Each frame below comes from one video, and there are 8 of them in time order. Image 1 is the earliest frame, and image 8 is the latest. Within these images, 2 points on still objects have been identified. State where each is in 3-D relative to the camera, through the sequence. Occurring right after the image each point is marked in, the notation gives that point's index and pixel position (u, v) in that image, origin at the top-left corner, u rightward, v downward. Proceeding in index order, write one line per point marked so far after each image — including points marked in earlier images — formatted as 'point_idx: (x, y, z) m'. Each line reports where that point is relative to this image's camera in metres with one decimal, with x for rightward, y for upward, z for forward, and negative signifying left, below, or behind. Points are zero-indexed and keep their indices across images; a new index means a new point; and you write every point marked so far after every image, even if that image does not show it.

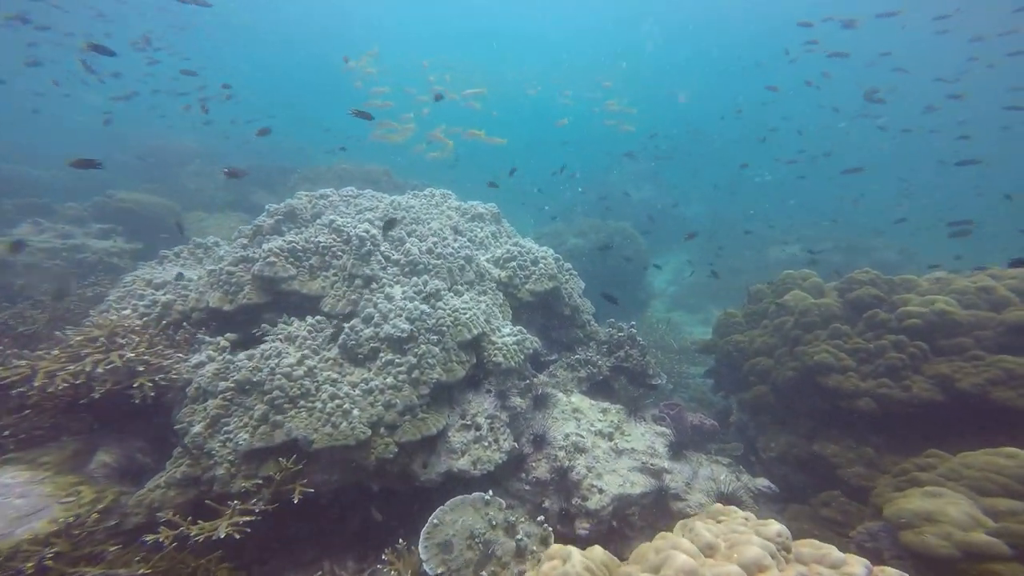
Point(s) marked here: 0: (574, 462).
0: (+1.1, -2.9, +6.2) m
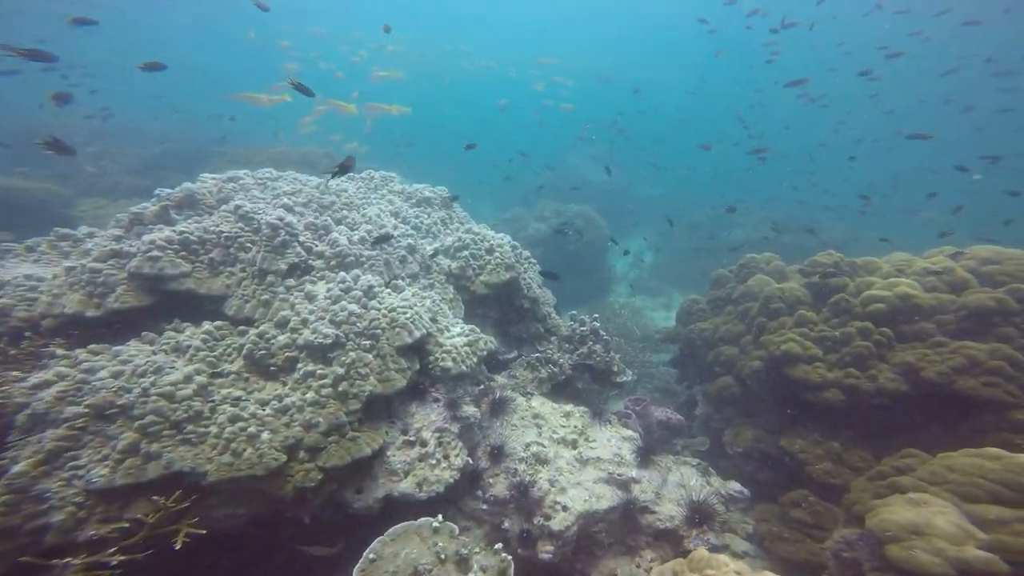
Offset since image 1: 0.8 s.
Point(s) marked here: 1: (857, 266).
0: (+0.4, -2.8, +5.5) m
1: (+6.5, +0.4, +6.8) m
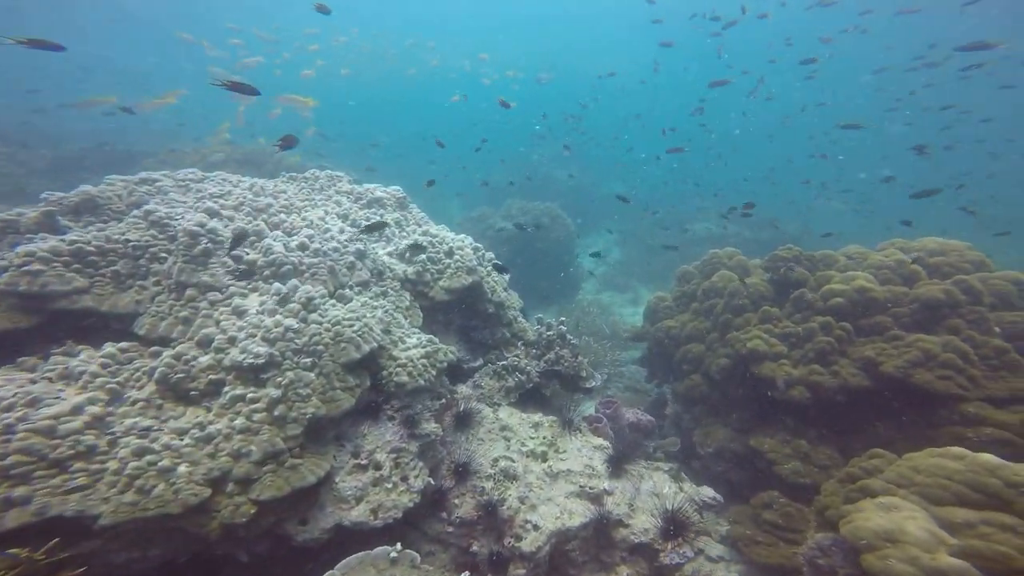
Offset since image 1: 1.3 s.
0: (-0.1, -2.9, +5.1) m
1: (+5.8, +0.5, +6.9) m
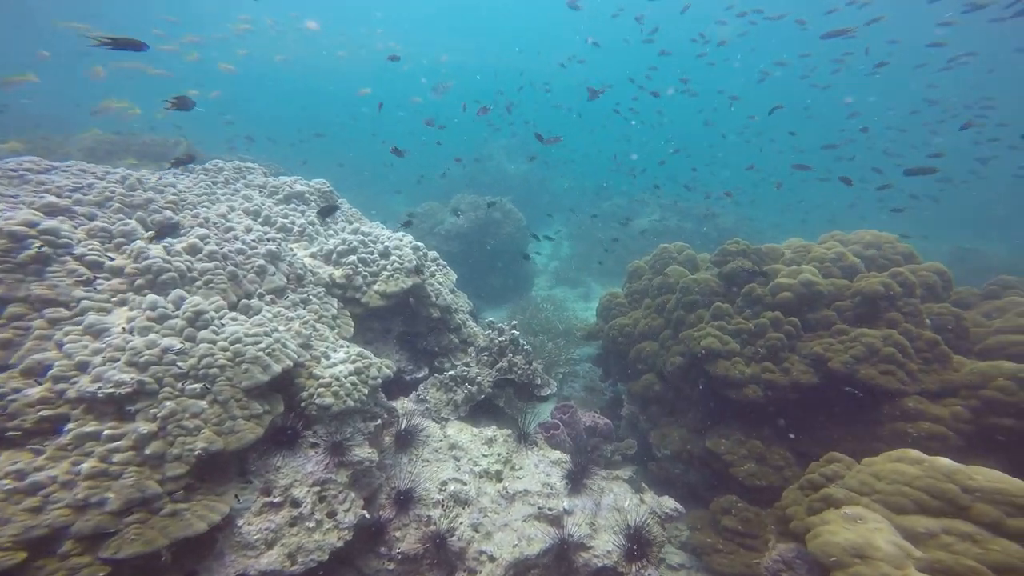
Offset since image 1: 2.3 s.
0: (-0.7, -3.0, +4.5) m
1: (+4.8, +0.6, +7.0) m
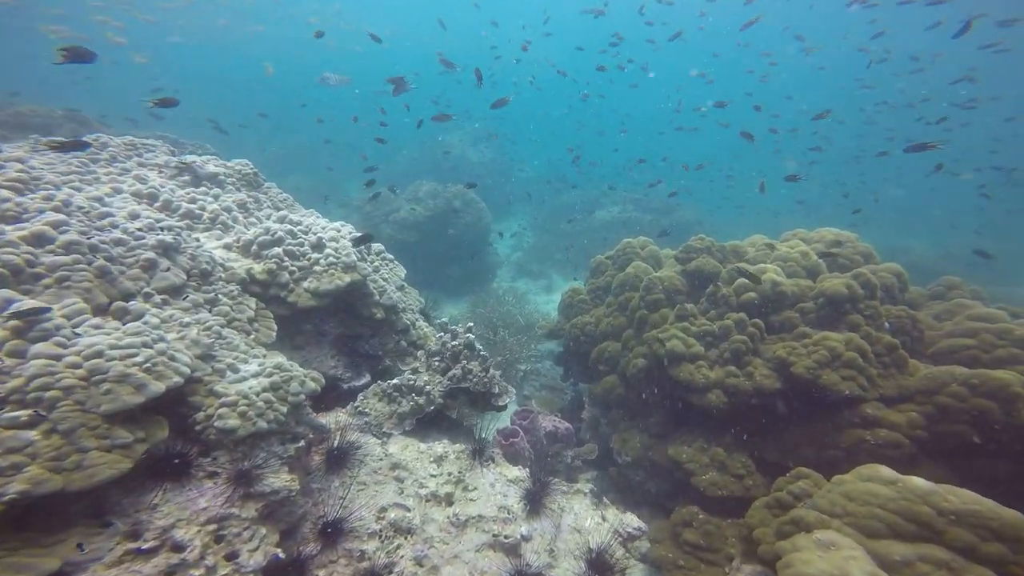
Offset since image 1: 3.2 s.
0: (-1.3, -3.0, +3.9) m
1: (+4.0, +0.6, +6.8) m
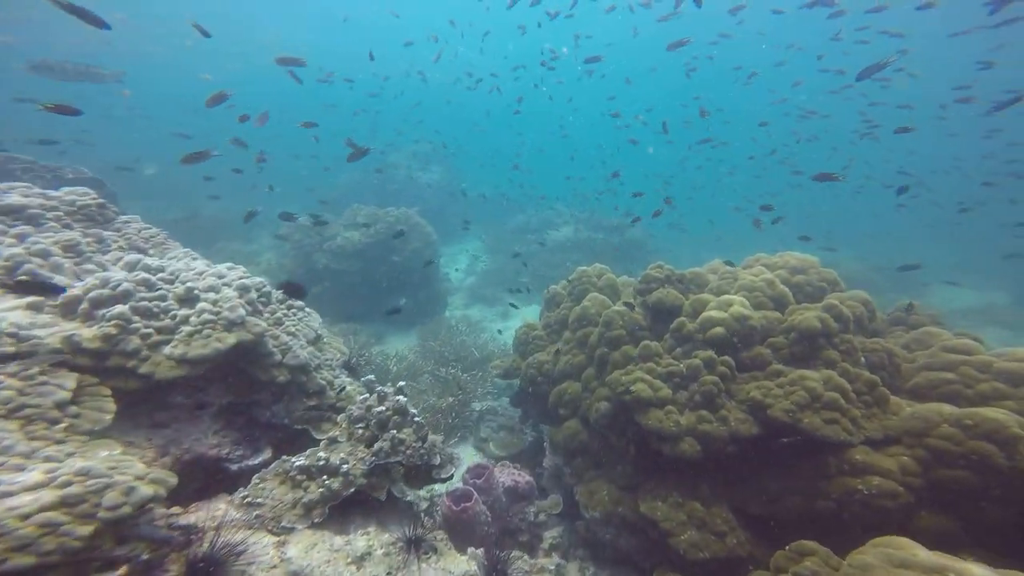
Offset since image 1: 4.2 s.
0: (-1.7, -3.6, +2.7) m
1: (+3.1, +0.1, +6.4) m
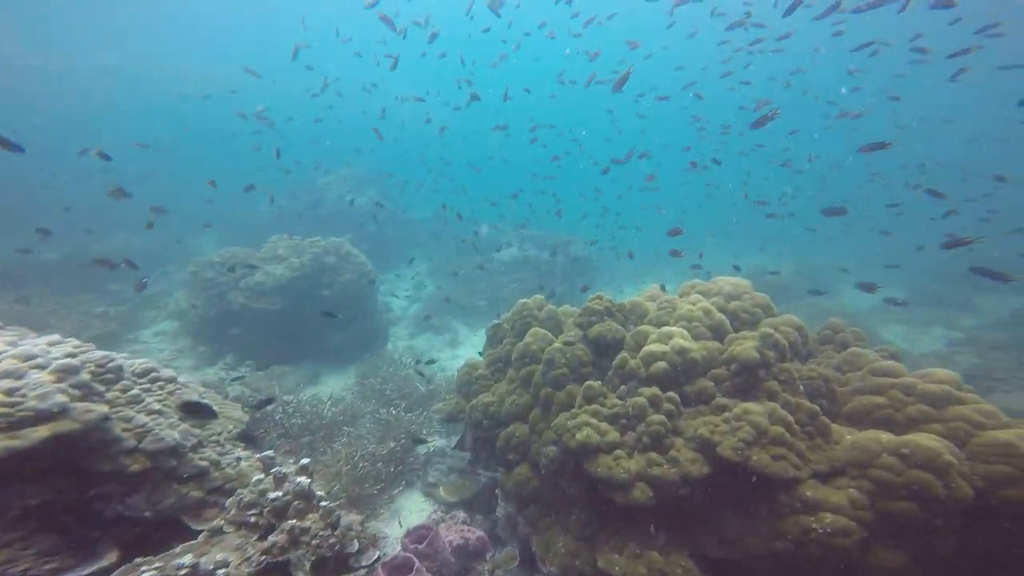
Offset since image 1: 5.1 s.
0: (-2.2, -4.2, +1.8) m
1: (+1.9, -0.4, +6.1) m
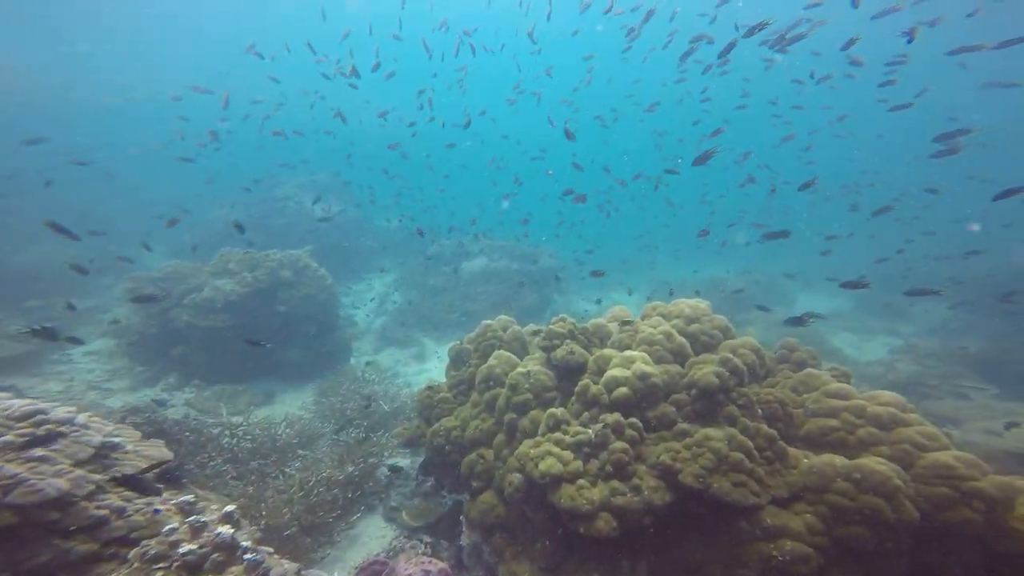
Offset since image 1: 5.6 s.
0: (-2.4, -4.4, +1.4) m
1: (+1.3, -0.7, +6.0) m
